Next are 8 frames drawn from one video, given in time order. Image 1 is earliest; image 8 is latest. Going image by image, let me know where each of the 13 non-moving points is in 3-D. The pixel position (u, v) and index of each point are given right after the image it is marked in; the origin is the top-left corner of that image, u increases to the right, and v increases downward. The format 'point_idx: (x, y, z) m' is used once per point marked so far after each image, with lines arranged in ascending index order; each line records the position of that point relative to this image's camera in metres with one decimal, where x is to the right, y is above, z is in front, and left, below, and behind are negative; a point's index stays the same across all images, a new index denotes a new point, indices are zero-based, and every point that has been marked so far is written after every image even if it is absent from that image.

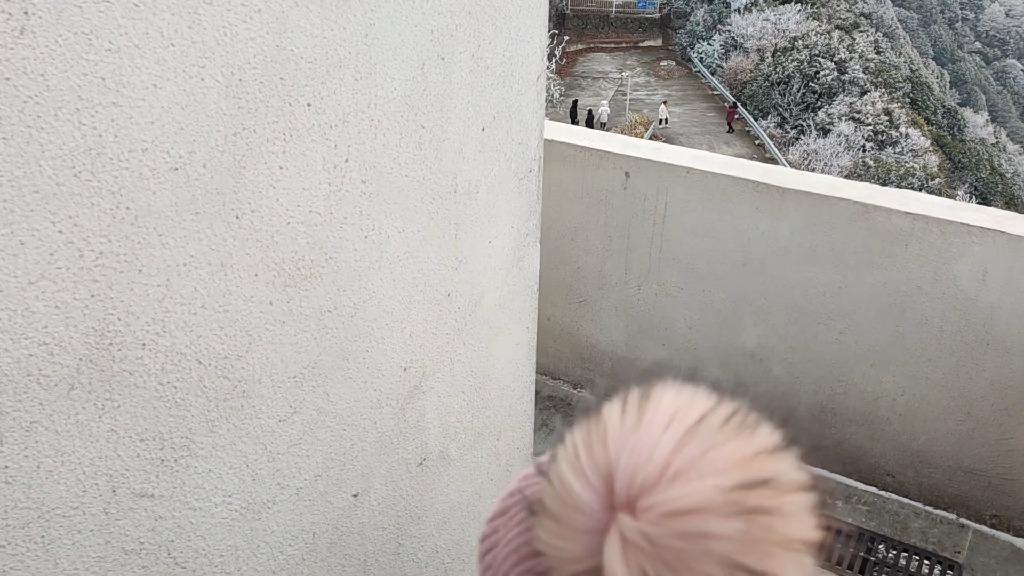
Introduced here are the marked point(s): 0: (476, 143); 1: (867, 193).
0: (-0.1, +0.5, +2.6) m
1: (+1.9, +0.5, +4.6) m
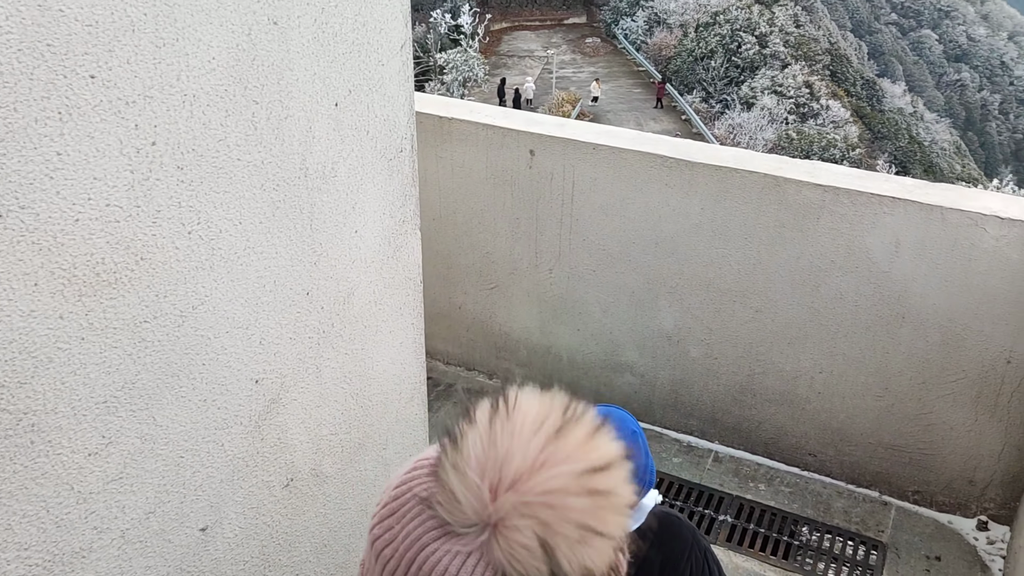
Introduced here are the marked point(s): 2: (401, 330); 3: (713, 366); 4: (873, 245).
0: (-0.5, +0.5, +2.3) m
1: (+1.4, +0.6, +4.4) m
2: (-0.5, -0.2, +3.3) m
3: (+1.2, -0.5, +5.0) m
4: (+1.8, +0.2, +4.3) m
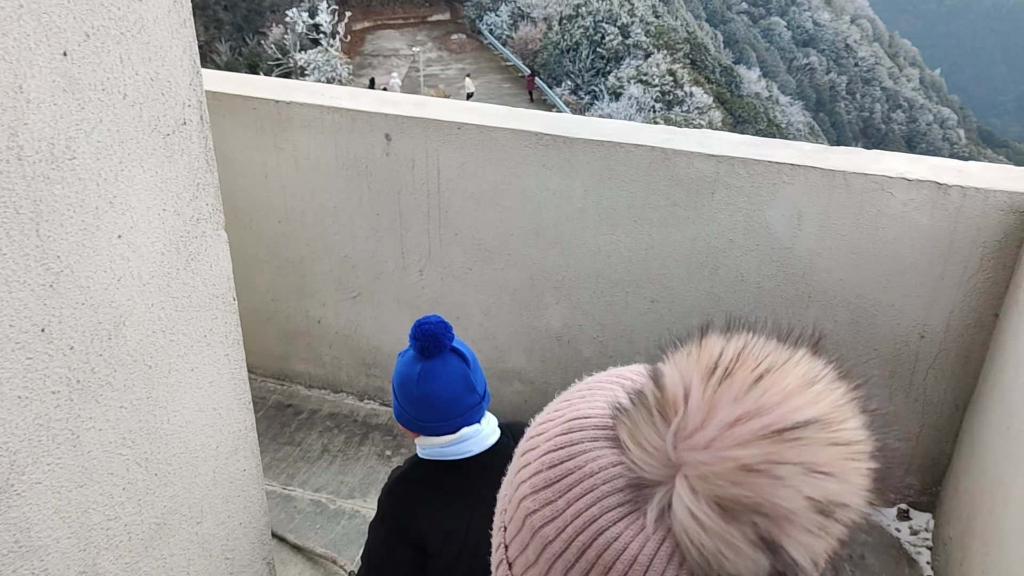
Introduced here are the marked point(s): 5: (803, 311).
0: (-0.9, +0.4, +1.6) m
1: (+0.7, +0.7, +4.0) m
2: (-0.9, -0.2, +2.6) m
3: (+0.5, -0.4, +4.5) m
4: (+1.2, +0.3, +3.8) m
5: (+1.4, -0.1, +4.0) m
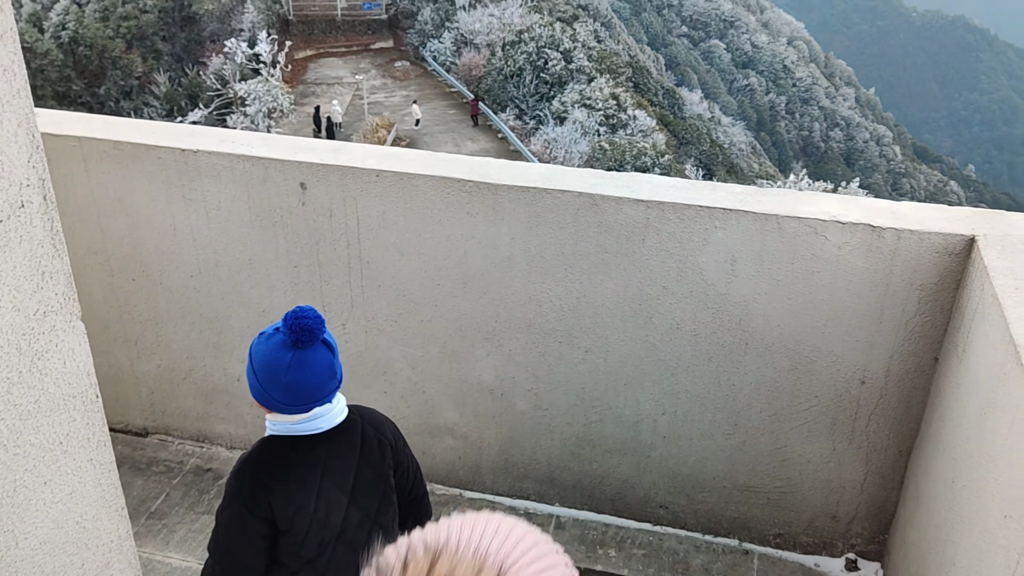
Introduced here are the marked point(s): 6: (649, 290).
0: (-1.1, +0.2, +1.3) m
1: (+0.4, +0.5, +3.8) m
2: (-1.1, -0.5, +2.3) m
3: (+0.2, -0.7, +4.3) m
4: (+0.8, +0.1, +3.7) m
5: (+1.0, -0.3, +3.8) m
6: (+0.6, 0.0, +3.8) m
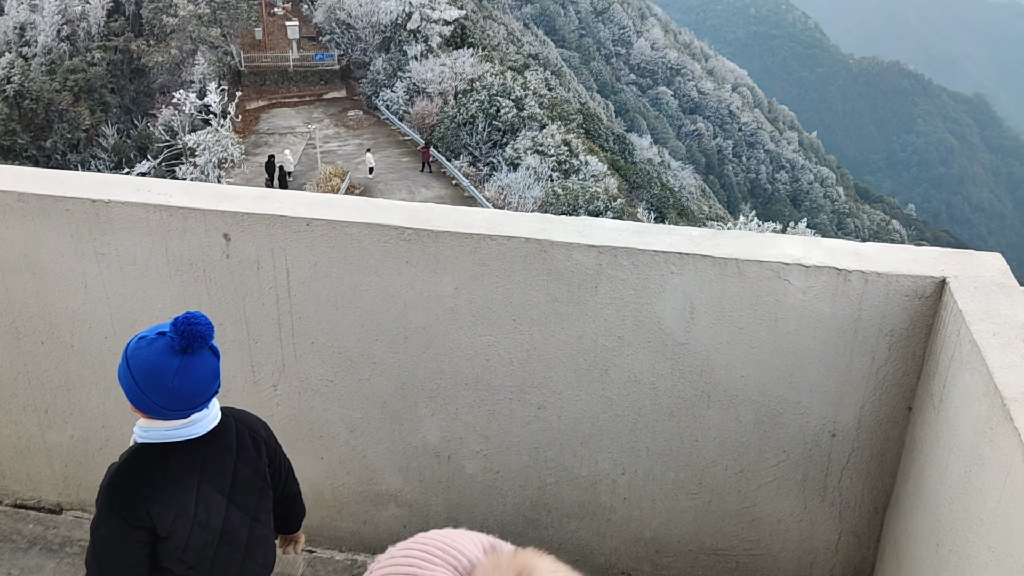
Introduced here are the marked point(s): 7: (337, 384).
0: (-1.2, +0.1, +1.0) m
1: (+0.1, +0.3, +3.5) m
2: (-1.3, -0.6, +1.9) m
3: (-0.1, -0.9, +4.0) m
4: (+0.6, -0.1, +3.4) m
5: (+0.8, -0.5, +3.6) m
6: (+0.4, -0.2, +3.6) m
7: (-0.8, -0.4, +3.9) m
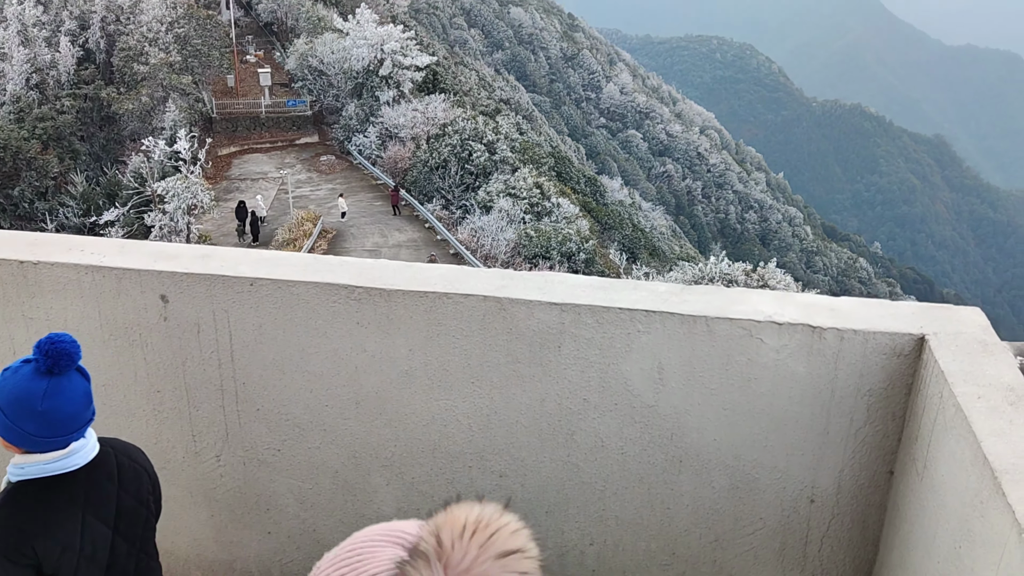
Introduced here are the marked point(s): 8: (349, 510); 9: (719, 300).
0: (-1.3, -0.1, +0.8) m
1: (-0.1, 0.0, +3.4) m
2: (-1.4, -0.8, +1.6) m
3: (-0.2, -1.2, +3.7) m
4: (+0.5, -0.3, +3.2) m
5: (+0.6, -0.8, +3.4) m
6: (+0.2, -0.5, +3.3) m
7: (-1.0, -0.7, +3.6) m
8: (-0.7, -1.0, +3.7) m
9: (+0.8, 0.0, +3.2) m
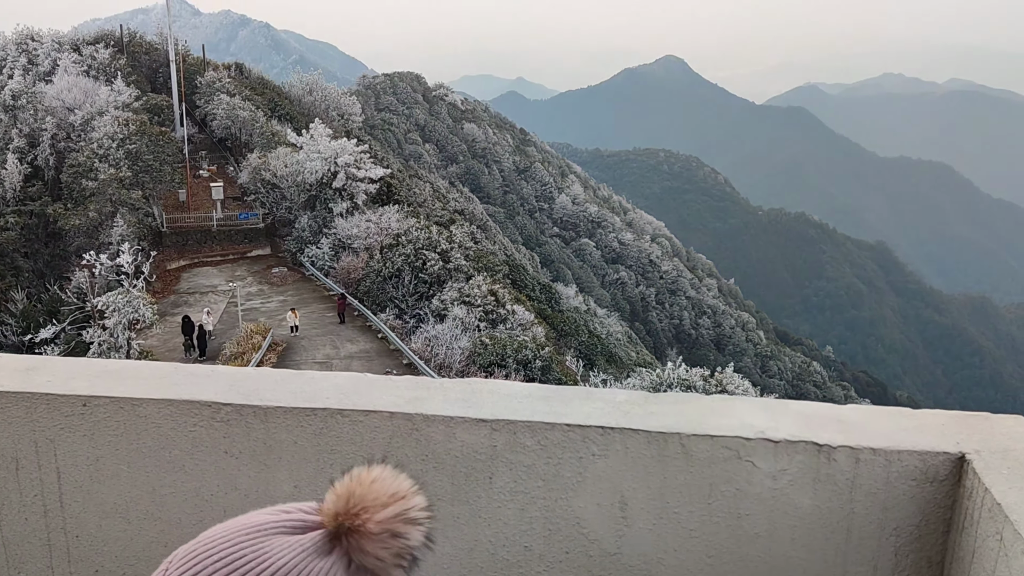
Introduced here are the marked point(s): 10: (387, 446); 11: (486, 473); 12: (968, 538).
0: (-1.4, -0.1, 0.0) m
1: (-0.3, -0.3, +2.6) m
2: (-1.6, -1.0, +0.7) m
3: (-0.5, -1.6, +2.8) m
4: (+0.2, -0.7, +2.5) m
5: (+0.4, -1.1, +2.5) m
6: (0.0, -0.8, +2.5) m
7: (-1.2, -1.1, +2.8) m
8: (-1.0, -1.4, +2.8) m
9: (+0.5, -0.4, +2.5) m
10: (-0.4, -0.5, +2.5) m
11: (-0.1, -0.5, +2.5) m
12: (+1.2, -0.6, +2.1) m
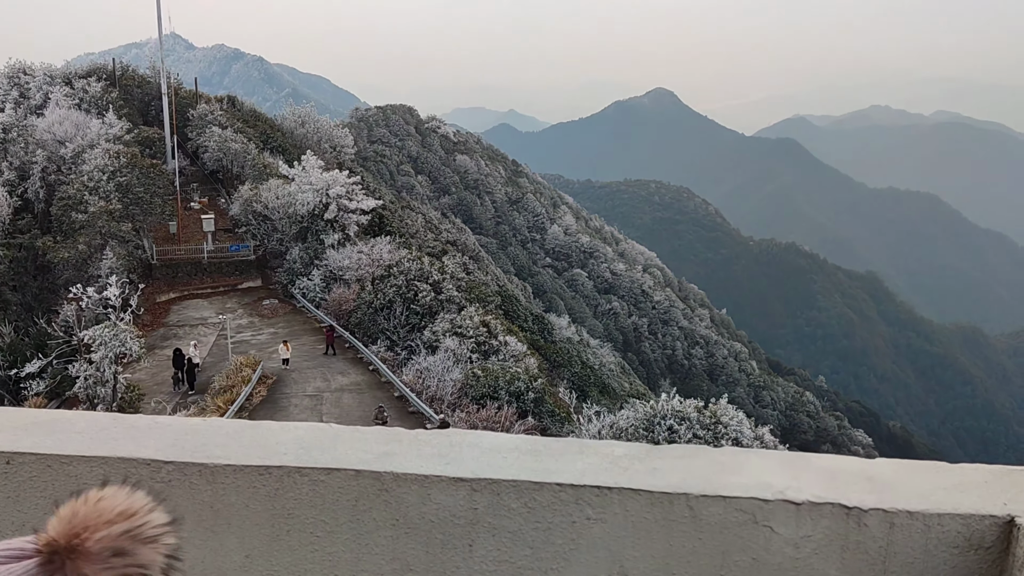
0: (-1.4, -0.1, -0.3) m
1: (-0.4, -0.4, +2.3) m
2: (-1.6, -1.0, +0.4) m
3: (-0.5, -1.7, +2.5) m
4: (+0.2, -0.8, +2.2) m
5: (+0.4, -1.2, +2.2) m
6: (-0.1, -0.9, +2.2) m
7: (-1.3, -1.2, +2.4) m
8: (-1.0, -1.5, +2.5) m
9: (+0.5, -0.5, +2.2) m
10: (-0.4, -0.6, +2.2) m
11: (-0.1, -0.7, +2.2) m
12: (+1.1, -0.6, +1.8) m
